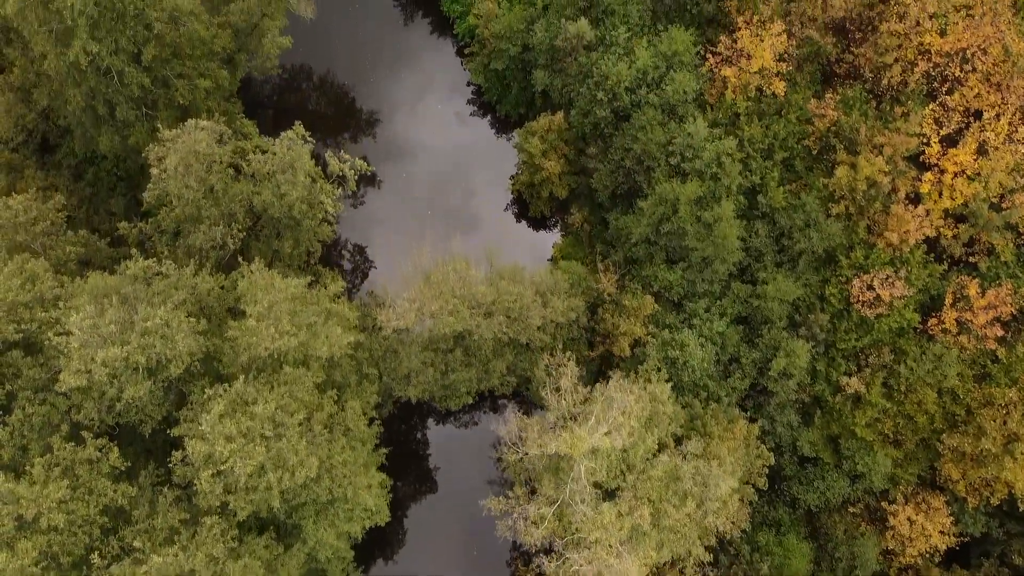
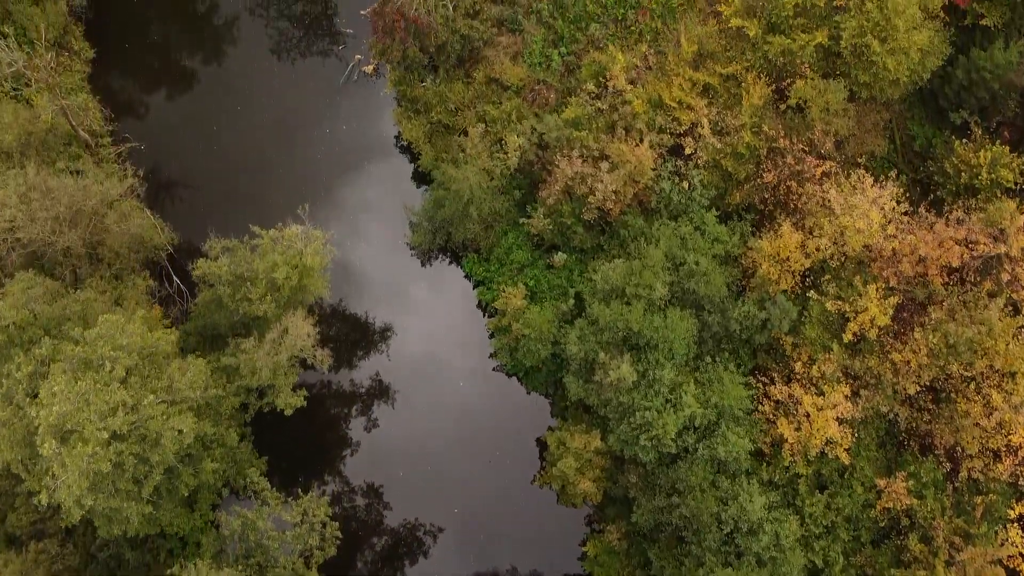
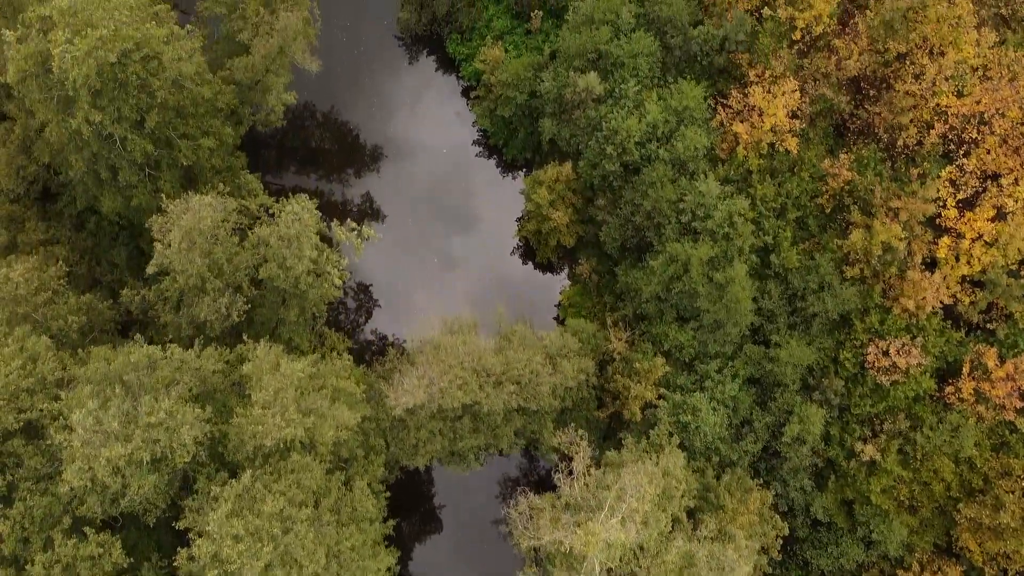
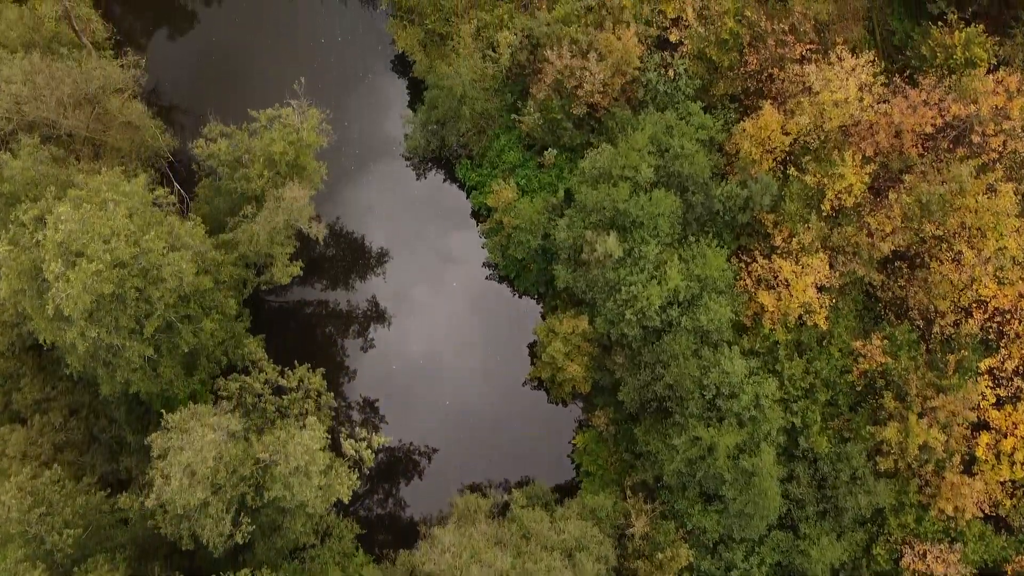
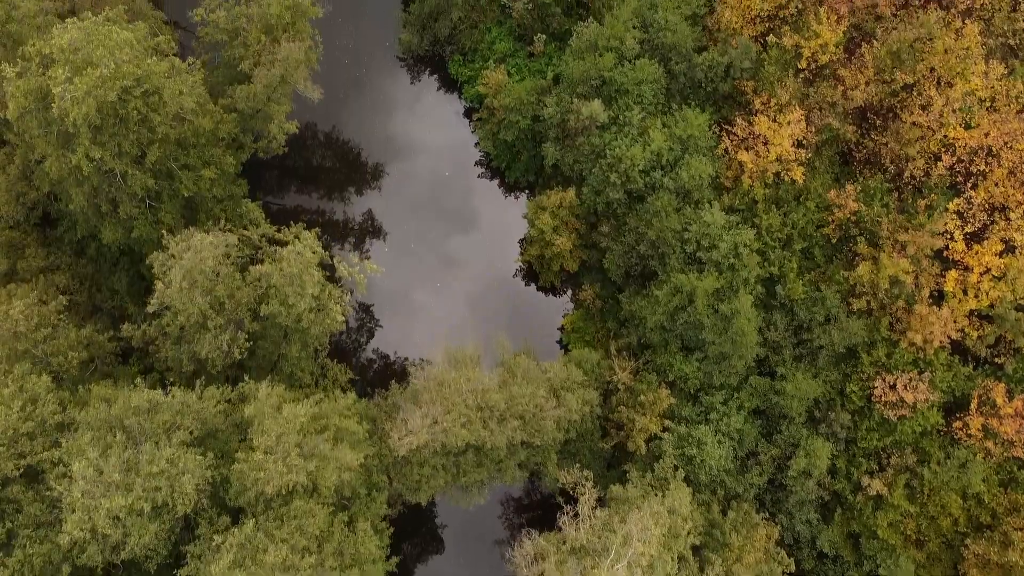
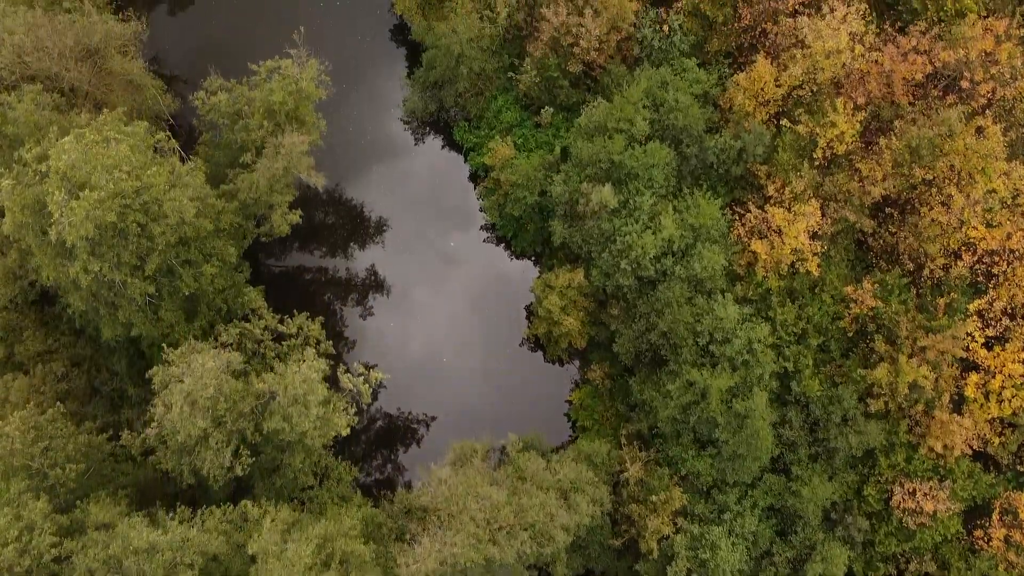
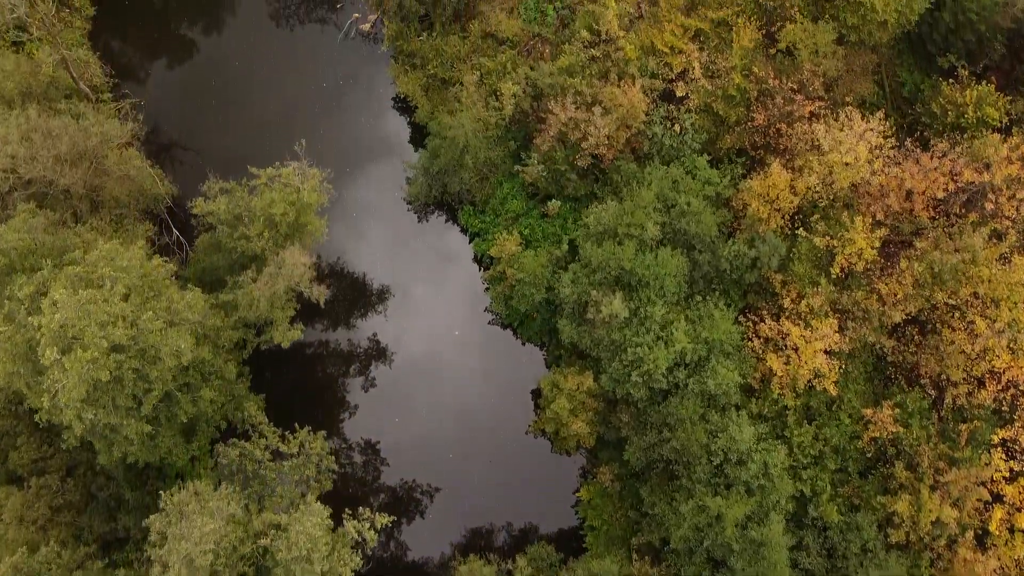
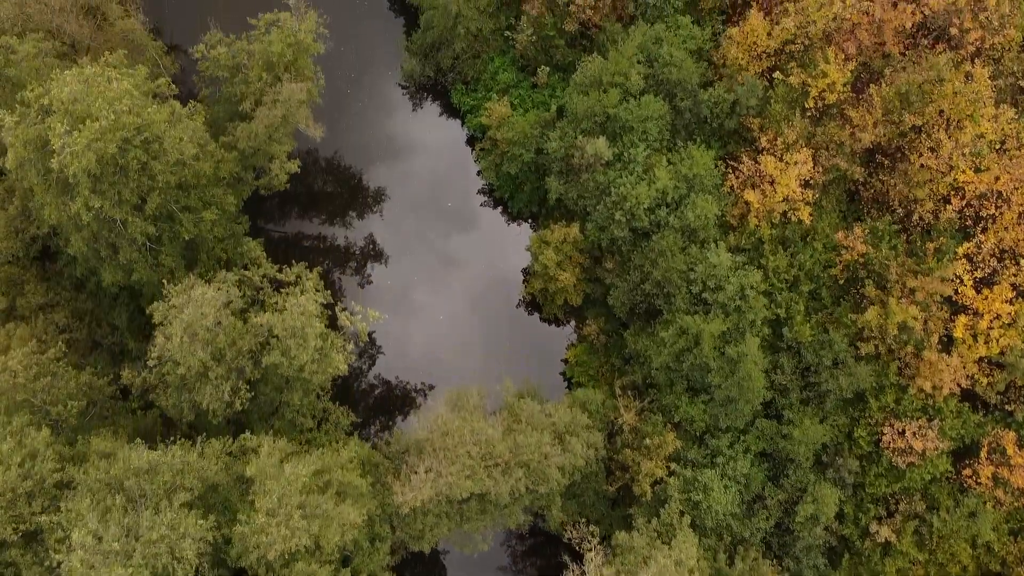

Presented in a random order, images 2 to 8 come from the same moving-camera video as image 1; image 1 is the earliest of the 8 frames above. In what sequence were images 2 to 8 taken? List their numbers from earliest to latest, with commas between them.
3, 5, 8, 6, 4, 7, 2
